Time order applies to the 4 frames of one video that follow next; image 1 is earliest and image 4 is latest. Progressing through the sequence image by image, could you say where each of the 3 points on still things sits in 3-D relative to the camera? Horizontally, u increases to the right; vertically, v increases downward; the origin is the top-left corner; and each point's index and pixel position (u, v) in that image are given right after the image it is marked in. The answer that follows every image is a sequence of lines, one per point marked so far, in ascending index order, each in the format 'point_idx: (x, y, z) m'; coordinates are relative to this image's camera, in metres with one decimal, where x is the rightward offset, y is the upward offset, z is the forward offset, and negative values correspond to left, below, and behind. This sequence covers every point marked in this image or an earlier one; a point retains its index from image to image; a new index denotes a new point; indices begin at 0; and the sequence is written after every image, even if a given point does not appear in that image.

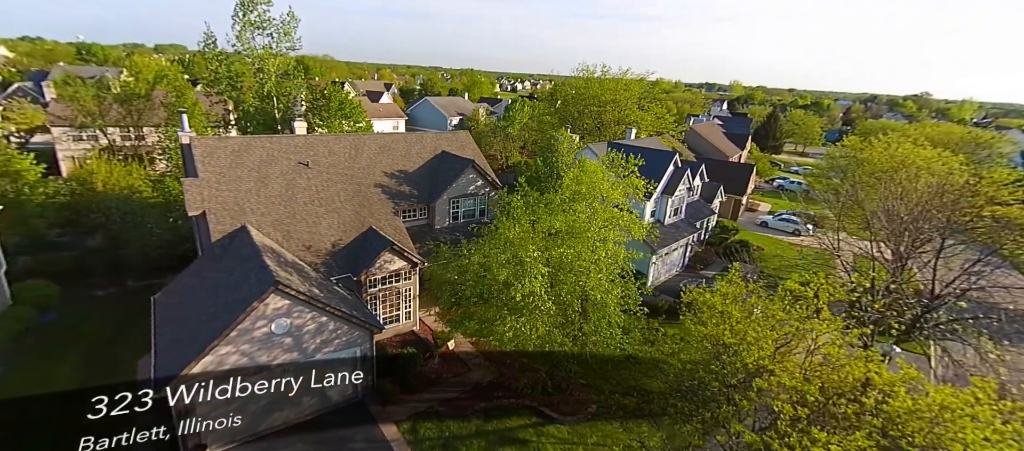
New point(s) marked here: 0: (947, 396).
0: (+10.8, -4.2, +11.0) m
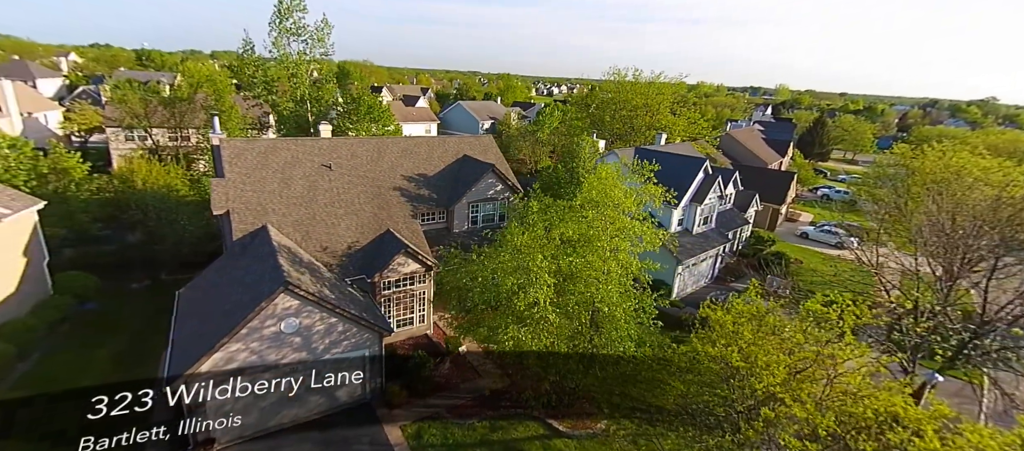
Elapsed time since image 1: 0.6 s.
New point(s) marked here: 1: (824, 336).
0: (+10.4, -4.7, +9.7) m
1: (+9.5, -3.3, +13.5) m
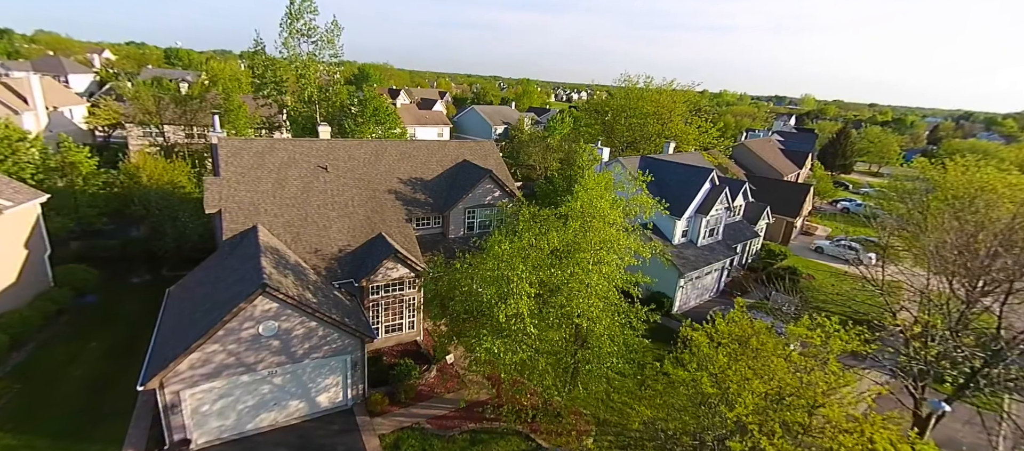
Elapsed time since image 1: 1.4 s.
0: (+9.1, -5.3, +8.8) m
1: (+8.4, -3.9, +12.6) m
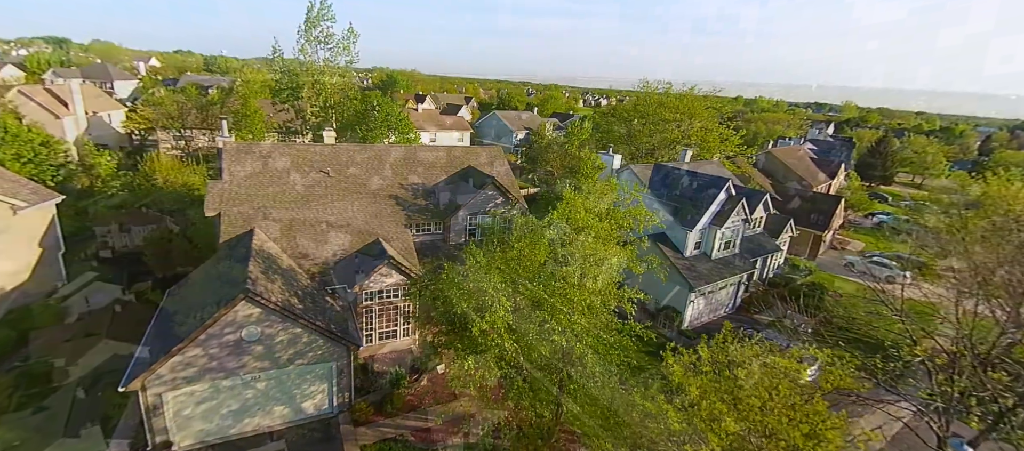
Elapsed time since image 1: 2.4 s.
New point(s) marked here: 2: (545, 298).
0: (+7.7, -5.7, +7.5) m
1: (+7.3, -4.4, +11.4) m
2: (+1.3, -2.9, +18.0) m
